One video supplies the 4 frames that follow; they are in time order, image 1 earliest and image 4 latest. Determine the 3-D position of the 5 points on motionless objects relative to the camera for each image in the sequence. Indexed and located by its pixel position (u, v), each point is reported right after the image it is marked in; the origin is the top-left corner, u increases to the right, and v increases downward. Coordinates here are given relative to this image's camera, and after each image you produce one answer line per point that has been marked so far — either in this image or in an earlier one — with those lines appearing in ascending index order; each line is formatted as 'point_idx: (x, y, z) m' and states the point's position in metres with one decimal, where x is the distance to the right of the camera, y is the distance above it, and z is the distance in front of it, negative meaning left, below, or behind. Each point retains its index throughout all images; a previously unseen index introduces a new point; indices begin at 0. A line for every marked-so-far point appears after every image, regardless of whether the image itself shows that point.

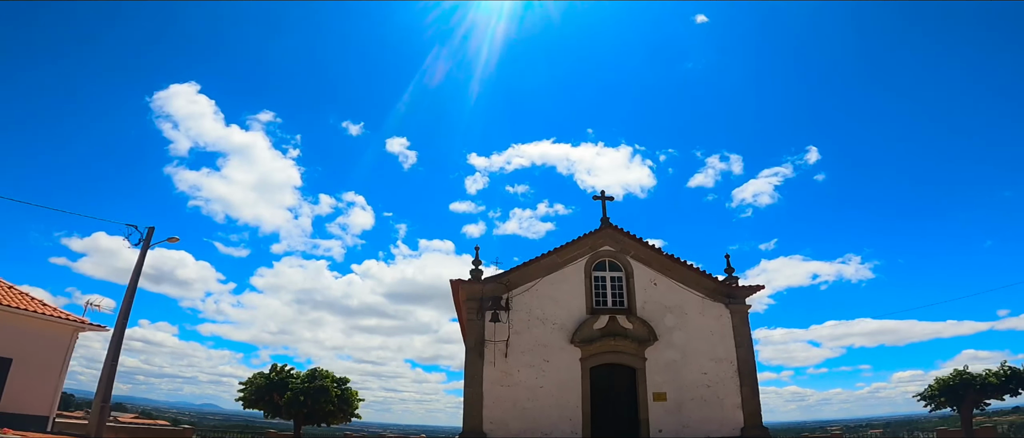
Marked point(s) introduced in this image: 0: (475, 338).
0: (-1.0, -2.9, +16.1) m
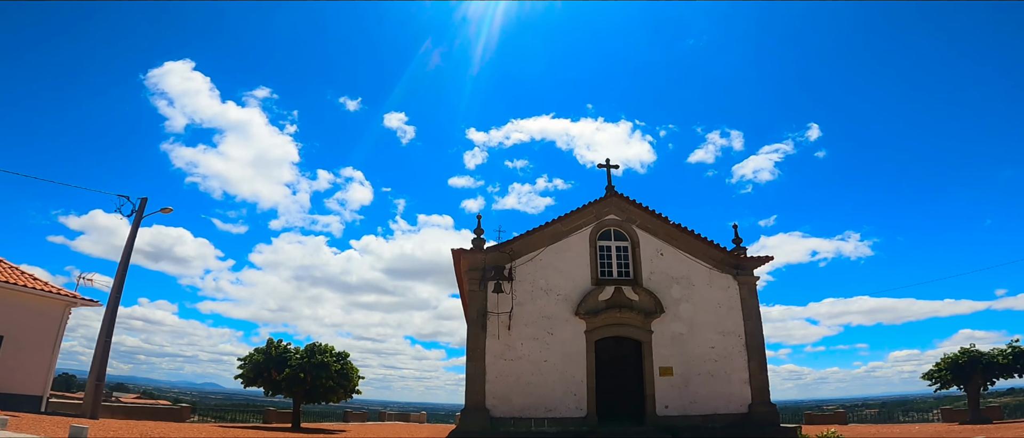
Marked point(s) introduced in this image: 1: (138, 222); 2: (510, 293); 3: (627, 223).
0: (-0.9, -2.1, +15.6) m
1: (-11.6, 0.0, +19.1) m
2: (0.0, -1.7, +15.9) m
3: (+3.2, -0.1, +17.1) m
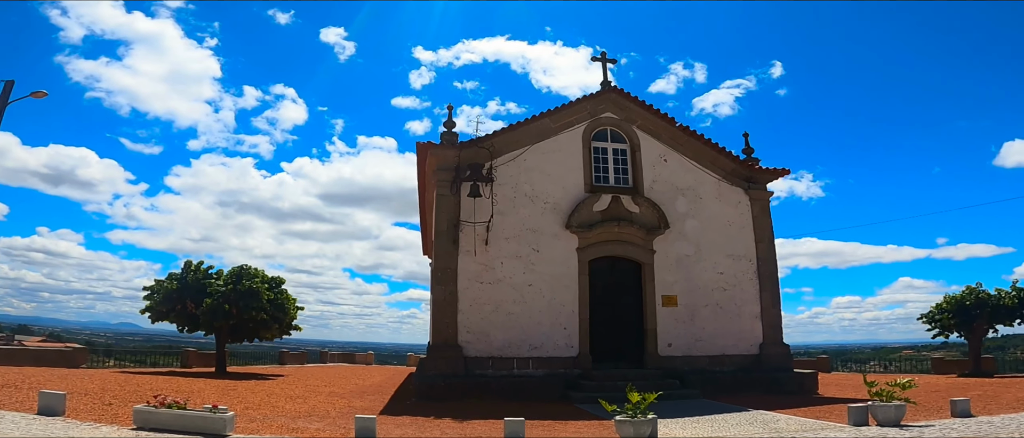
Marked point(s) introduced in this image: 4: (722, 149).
0: (-1.3, 0.0, +12.6) m
1: (-12.3, +2.6, +14.8) m
2: (-0.5, +0.4, +12.9) m
3: (+2.6, +2.1, +14.3) m
4: (+4.9, +1.6, +14.4) m
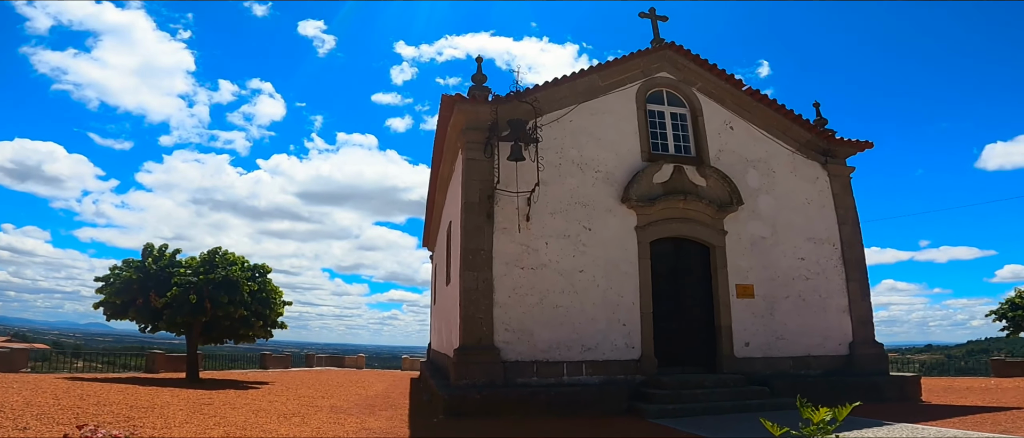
0: (-0.5, +0.5, +10.2) m
1: (-11.5, +3.1, +11.9) m
2: (+0.3, +0.9, +10.5) m
3: (+3.4, +2.6, +12.0) m
4: (+5.6, +2.0, +12.2) m
